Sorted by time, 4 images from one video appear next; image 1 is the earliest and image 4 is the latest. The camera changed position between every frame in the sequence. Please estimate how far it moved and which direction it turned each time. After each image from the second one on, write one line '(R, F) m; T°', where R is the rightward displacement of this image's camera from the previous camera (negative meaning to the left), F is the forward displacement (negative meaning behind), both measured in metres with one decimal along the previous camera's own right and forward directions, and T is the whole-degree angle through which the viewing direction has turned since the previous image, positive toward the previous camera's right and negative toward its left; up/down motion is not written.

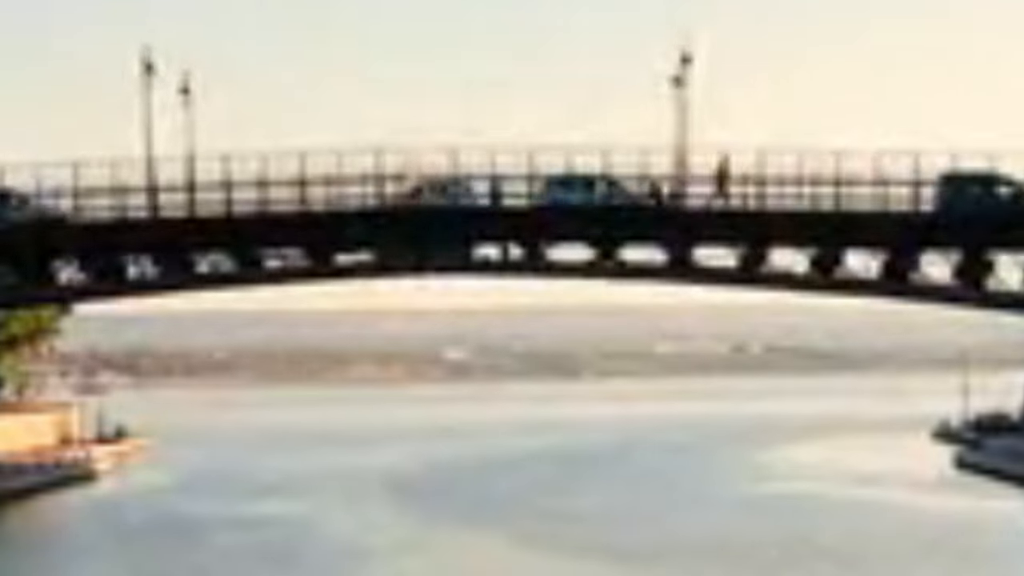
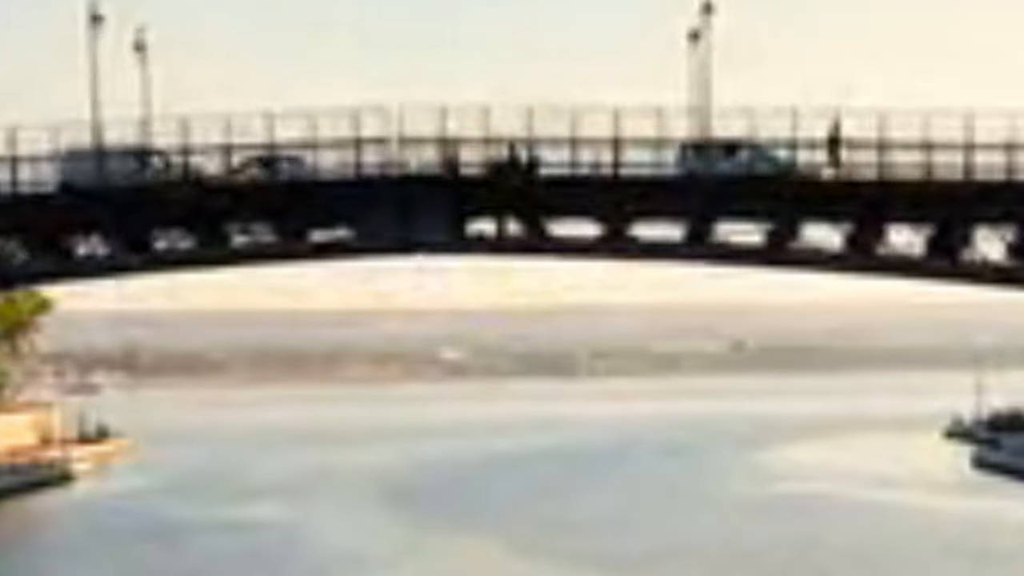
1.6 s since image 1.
(0.0, +1.8) m; 0°
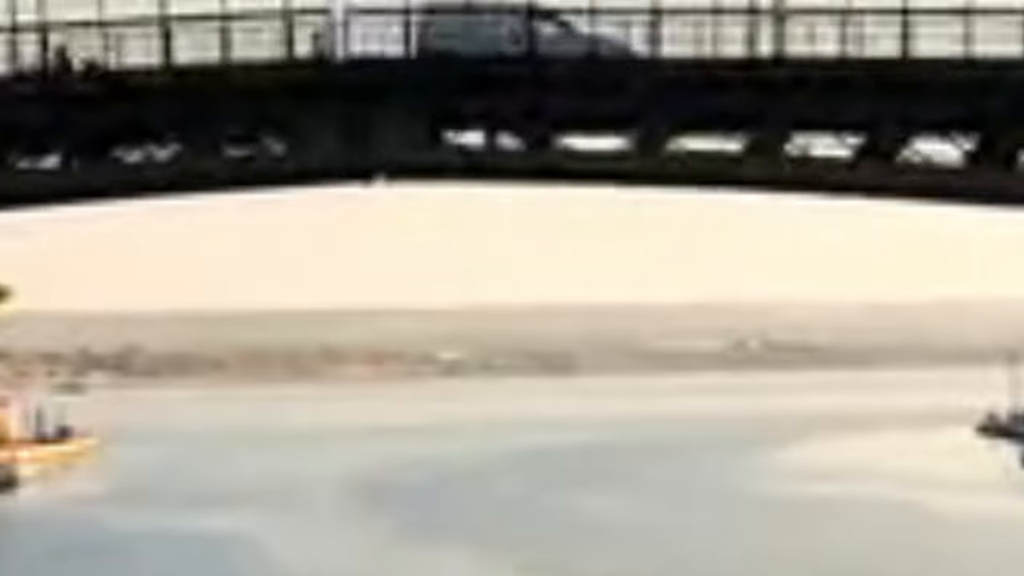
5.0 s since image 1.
(0.0, +3.8) m; 0°
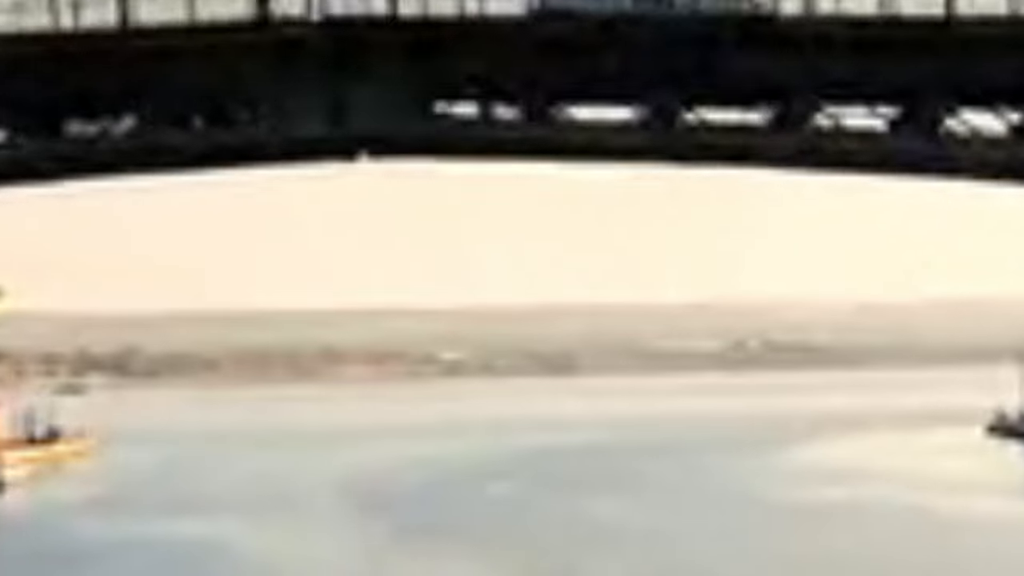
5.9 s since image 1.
(0.0, +0.9) m; 0°
